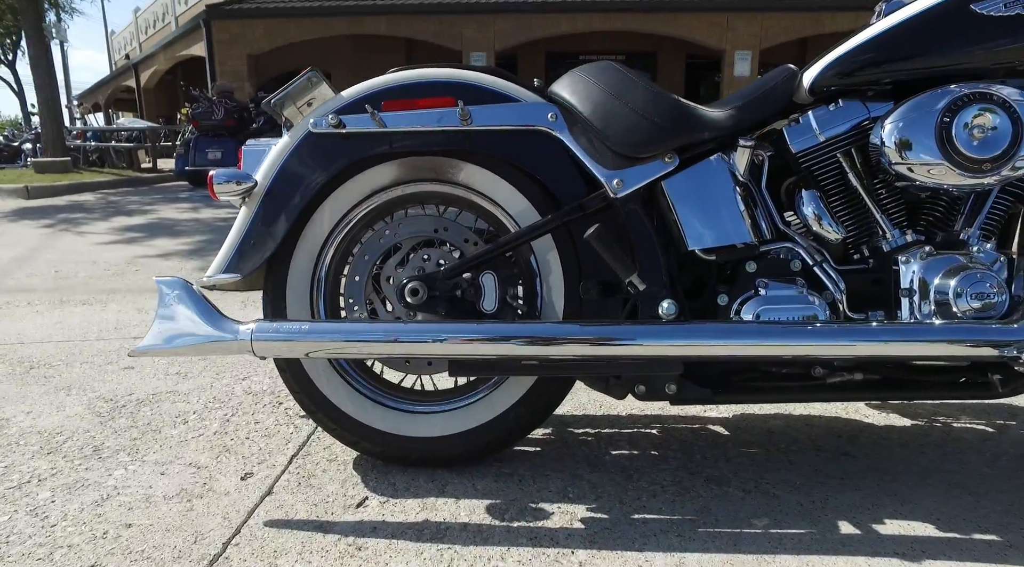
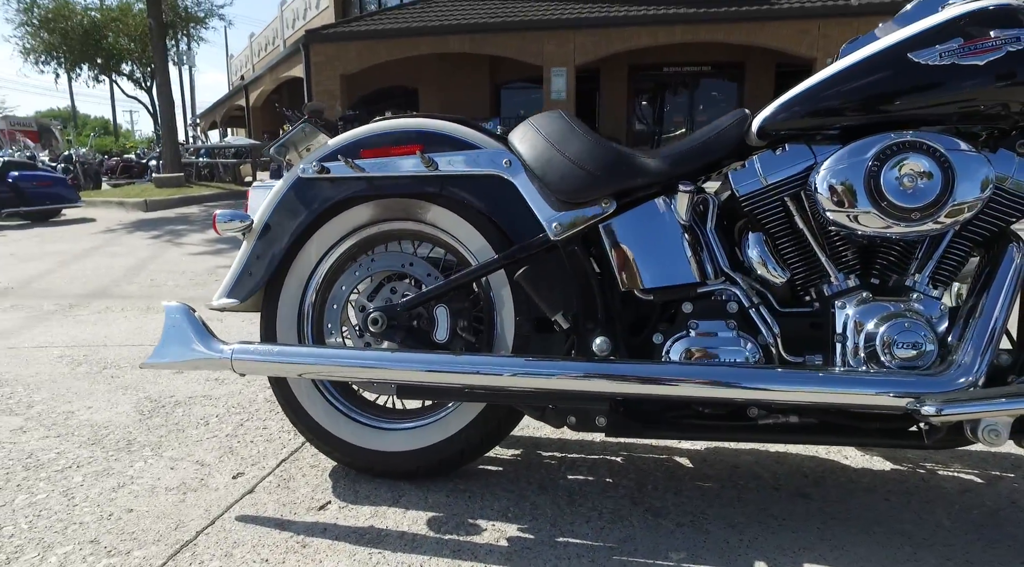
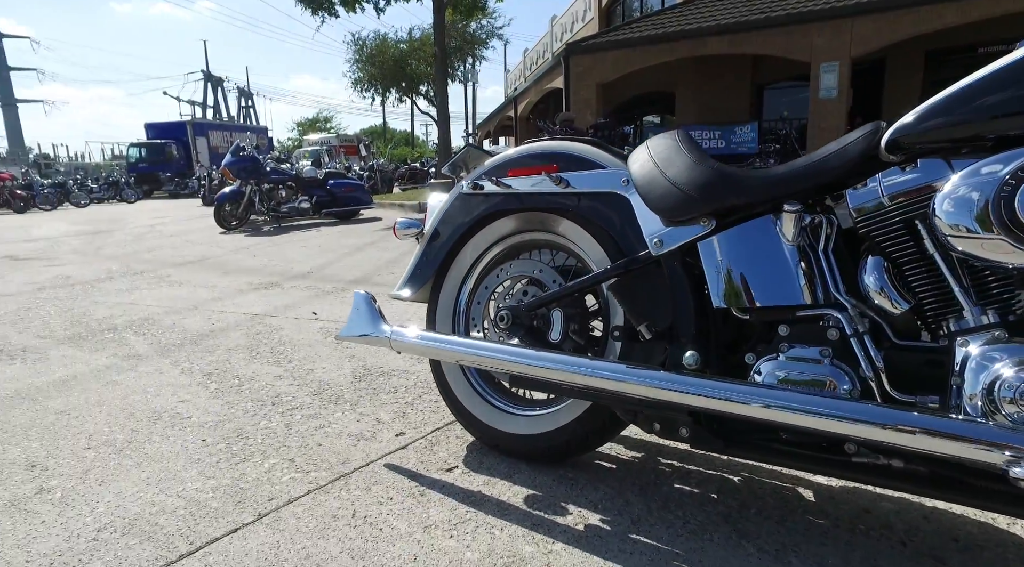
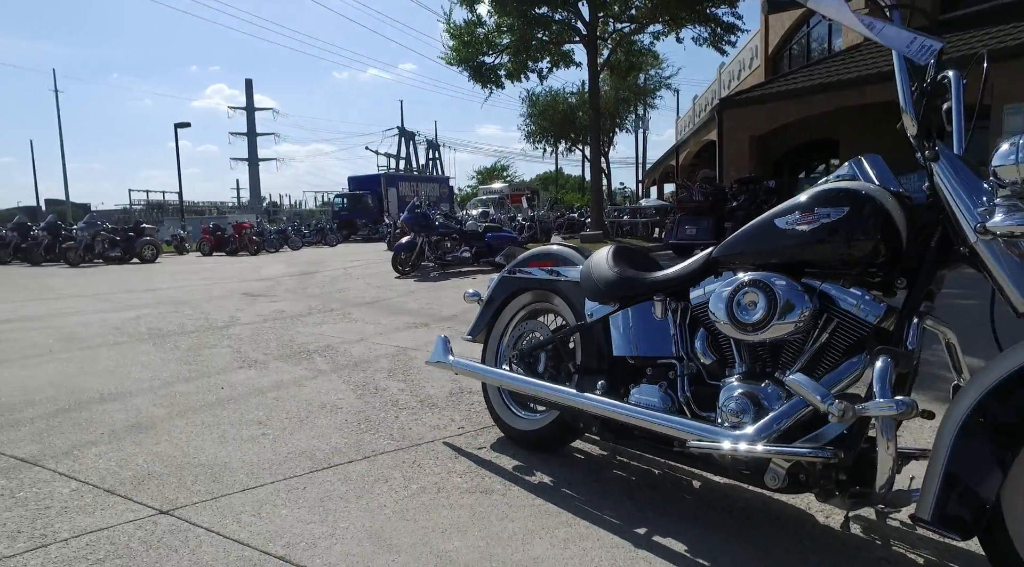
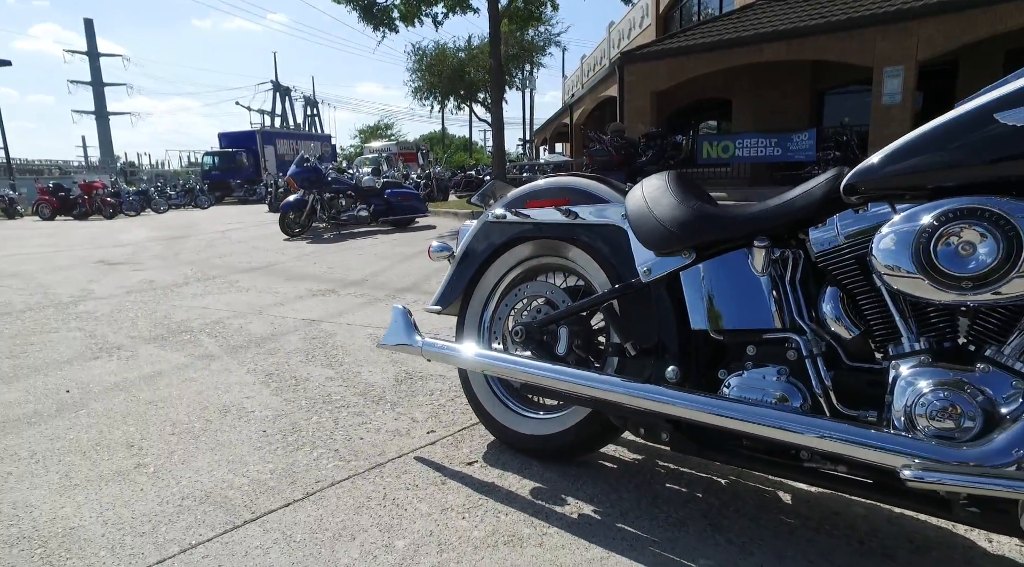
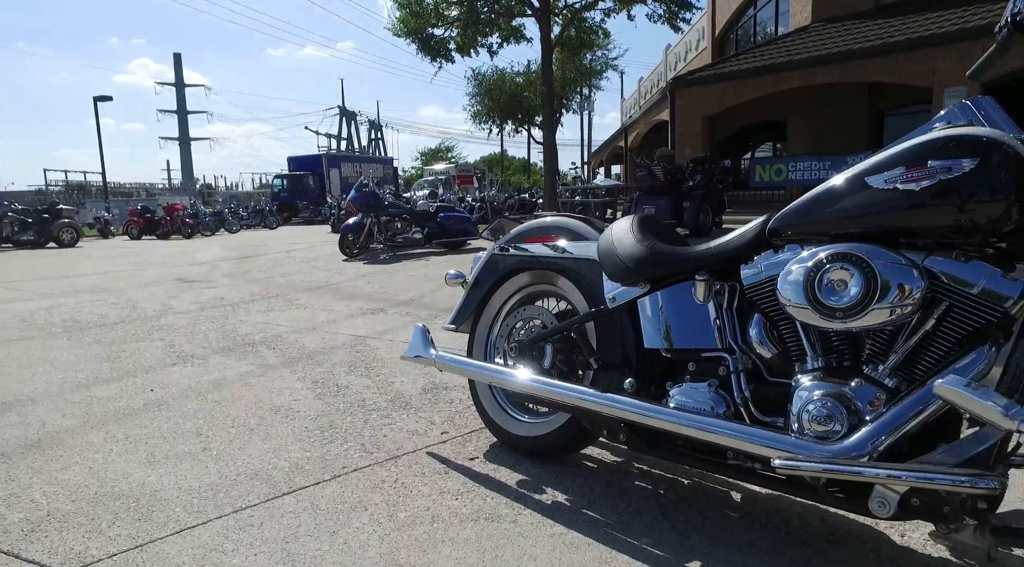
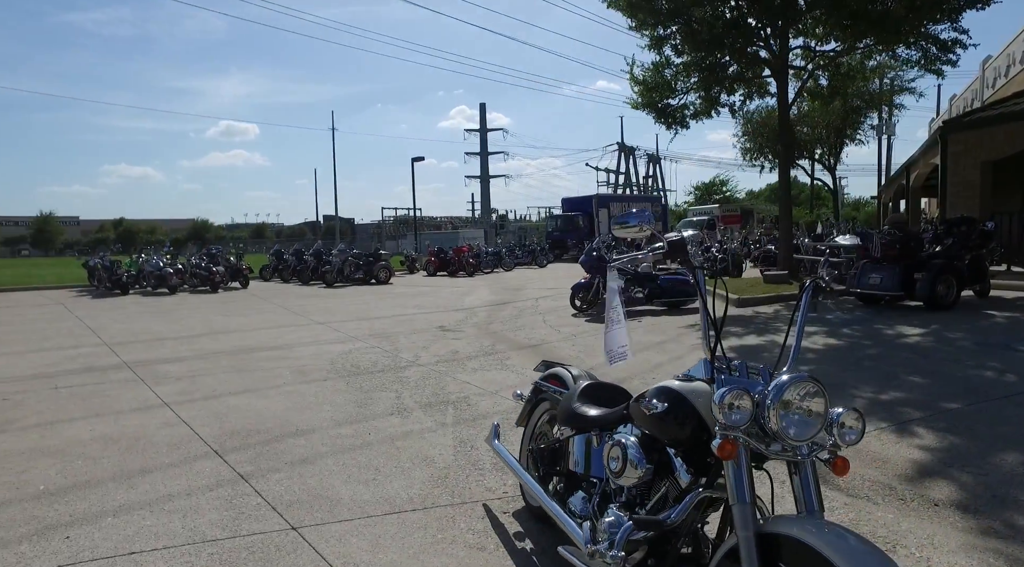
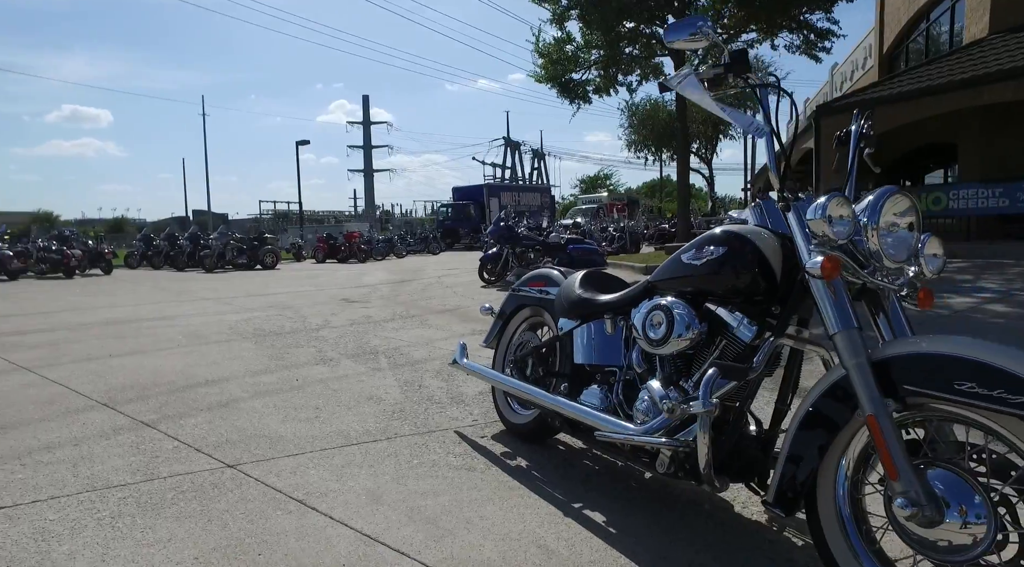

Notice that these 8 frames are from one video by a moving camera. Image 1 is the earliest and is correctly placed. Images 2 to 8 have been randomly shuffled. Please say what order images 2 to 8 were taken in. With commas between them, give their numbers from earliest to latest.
2, 3, 5, 6, 4, 8, 7
